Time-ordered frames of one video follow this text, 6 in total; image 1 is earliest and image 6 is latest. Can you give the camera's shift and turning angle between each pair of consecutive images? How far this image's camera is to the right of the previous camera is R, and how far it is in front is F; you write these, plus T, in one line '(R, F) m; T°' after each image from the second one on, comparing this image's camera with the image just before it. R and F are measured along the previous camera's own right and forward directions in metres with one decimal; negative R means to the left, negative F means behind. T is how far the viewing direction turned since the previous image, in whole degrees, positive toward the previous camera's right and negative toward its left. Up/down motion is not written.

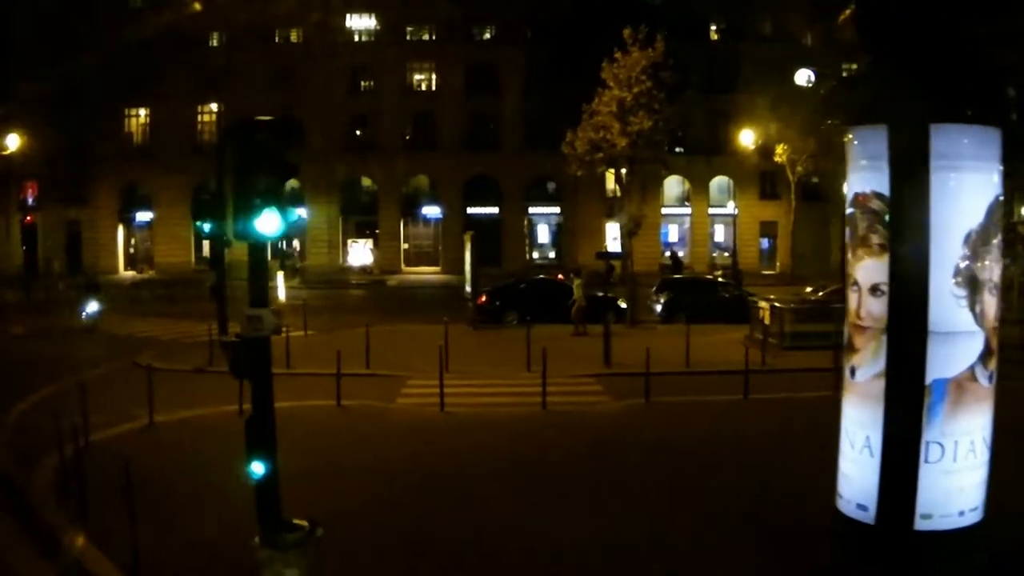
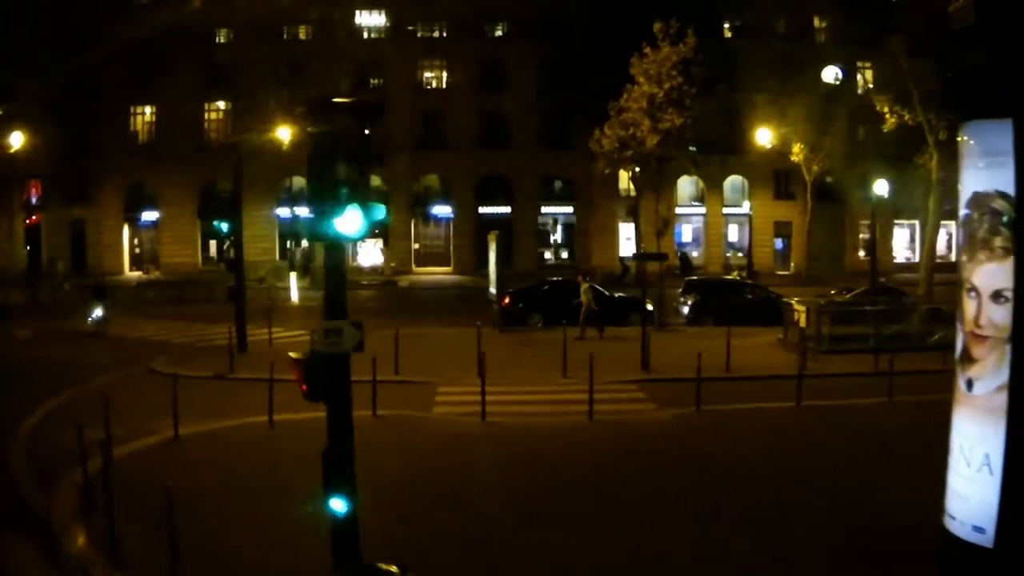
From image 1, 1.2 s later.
(-0.6, +0.9) m; 0°
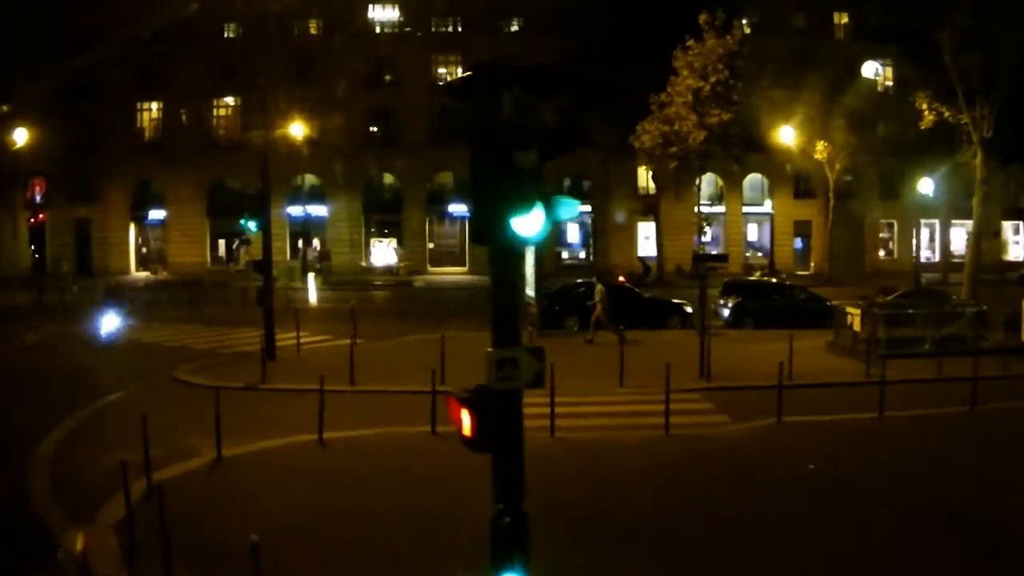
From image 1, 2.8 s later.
(-0.9, +1.3) m; 0°
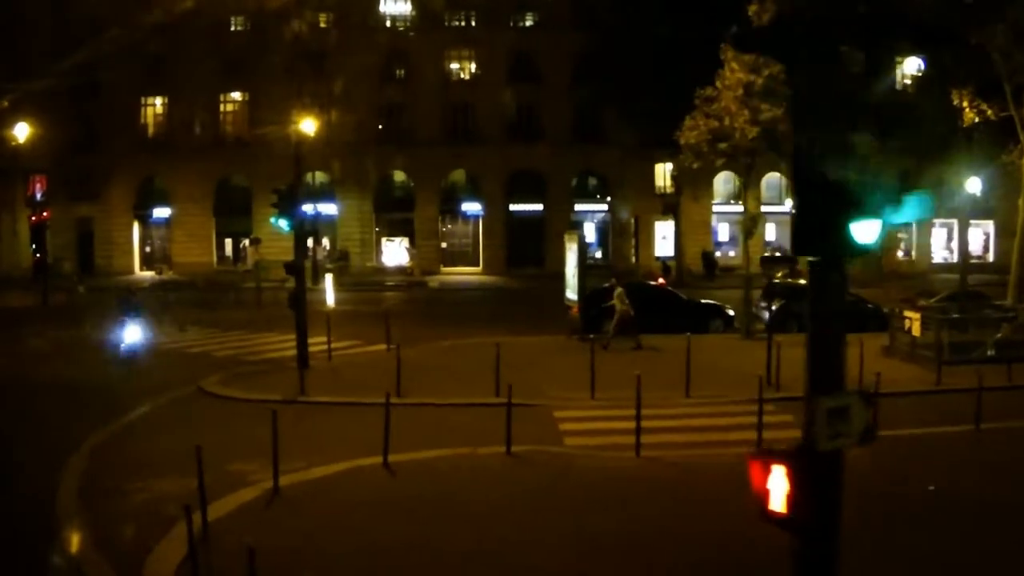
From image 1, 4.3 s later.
(-1.0, +1.4) m; 0°
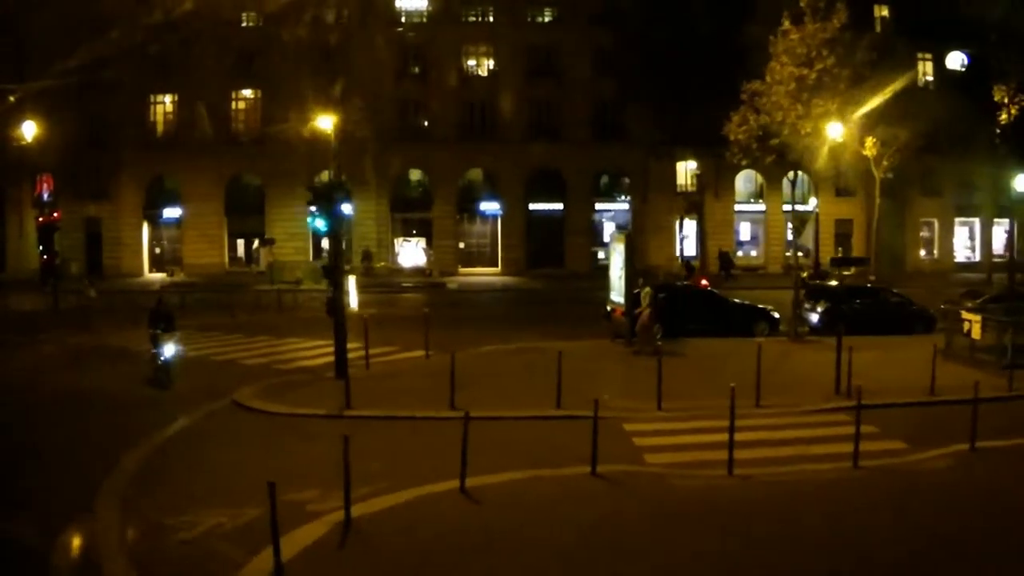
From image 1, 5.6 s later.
(-0.9, +1.1) m; 0°
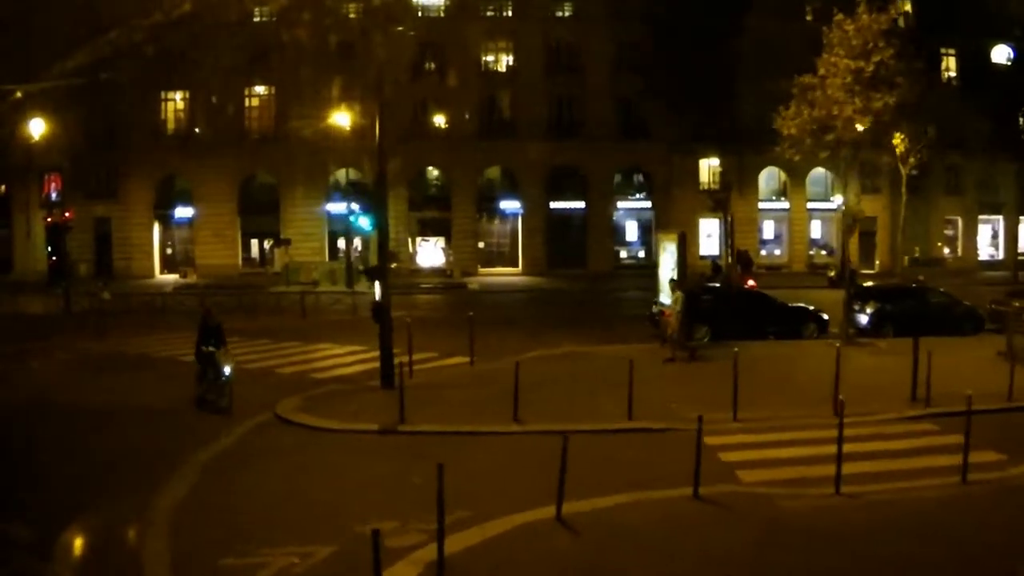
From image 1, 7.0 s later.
(-0.9, +1.1) m; 0°
